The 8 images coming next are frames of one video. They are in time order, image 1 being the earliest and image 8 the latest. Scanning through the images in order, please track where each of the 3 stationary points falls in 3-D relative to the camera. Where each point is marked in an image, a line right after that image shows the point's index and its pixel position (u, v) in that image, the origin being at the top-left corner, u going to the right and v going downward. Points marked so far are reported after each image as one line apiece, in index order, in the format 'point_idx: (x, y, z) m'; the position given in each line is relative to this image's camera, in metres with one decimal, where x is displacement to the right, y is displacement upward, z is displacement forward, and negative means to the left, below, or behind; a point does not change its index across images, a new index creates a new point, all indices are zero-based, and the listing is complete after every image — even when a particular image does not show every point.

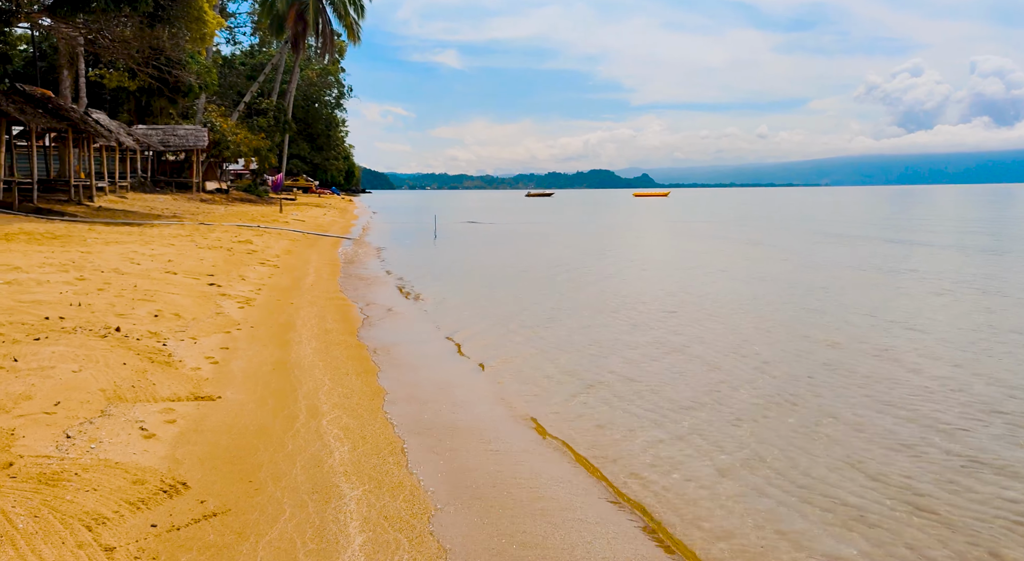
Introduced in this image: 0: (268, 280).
0: (-4.1, 0.0, +11.6) m
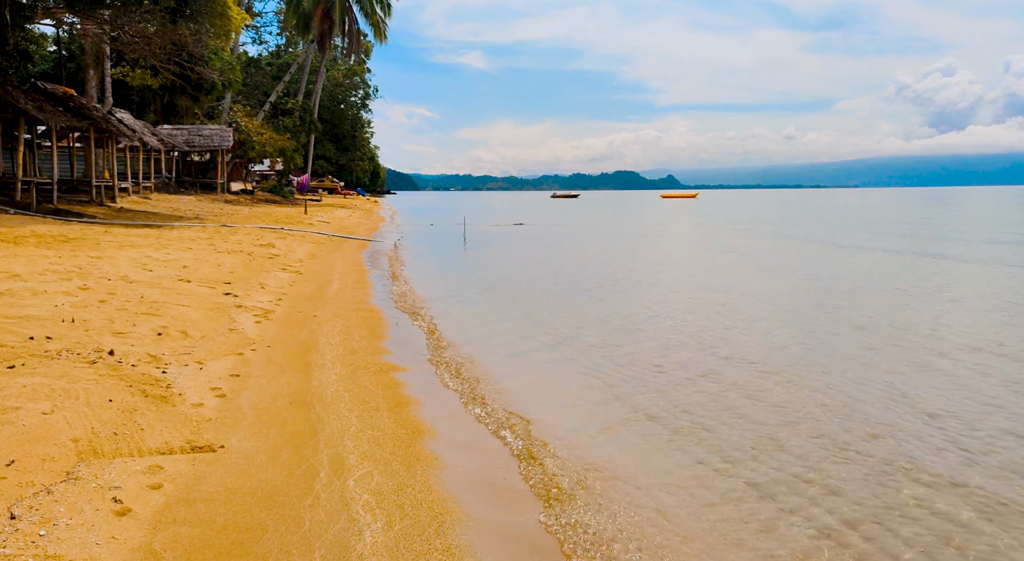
0: (-3.5, -0.1, +10.7) m
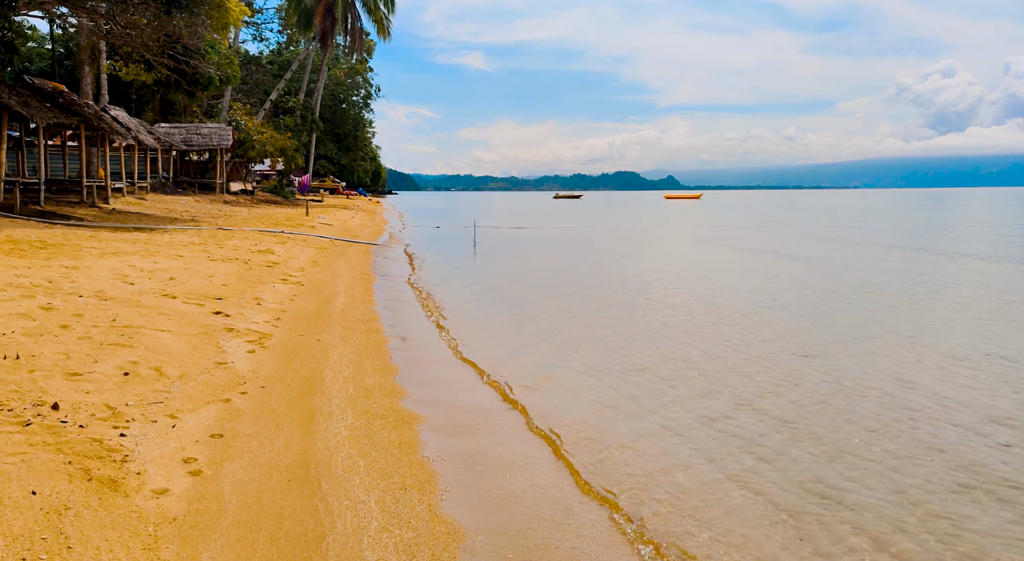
0: (-3.1, -0.3, +9.4) m
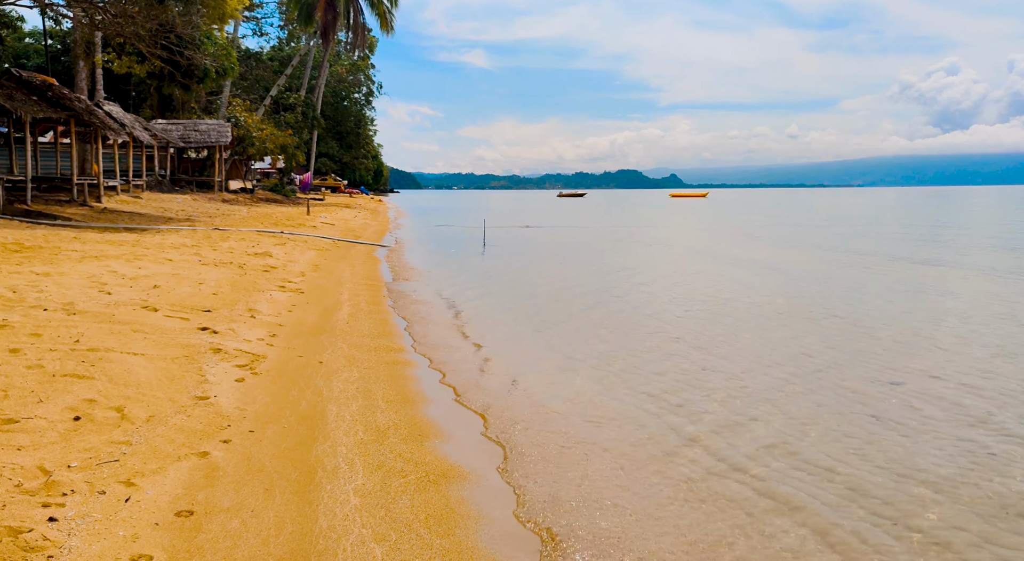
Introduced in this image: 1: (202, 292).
0: (-2.7, -0.4, +8.3) m
1: (-4.1, -0.2, +9.0) m
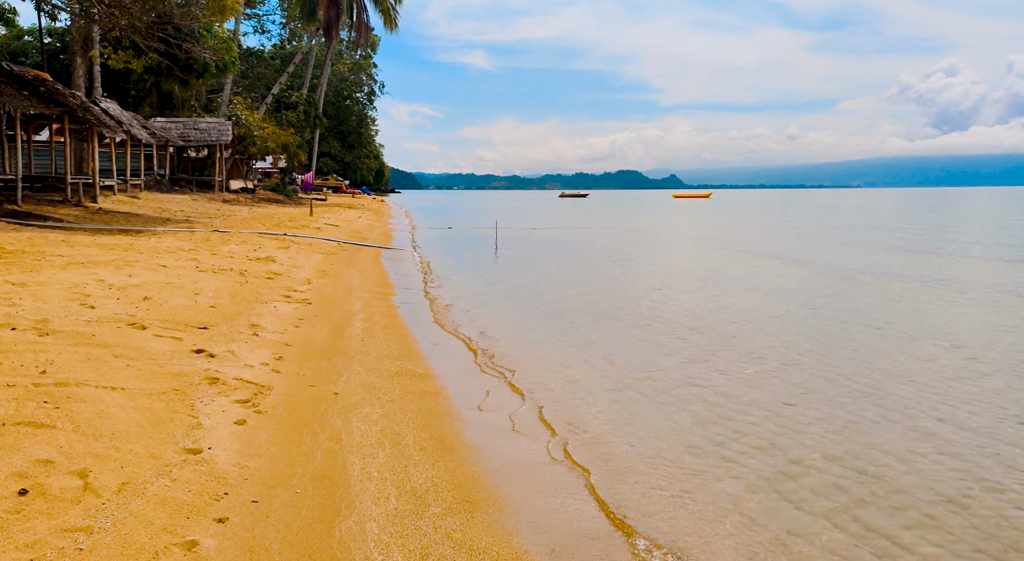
0: (-2.3, -0.6, +7.4) m
1: (-3.7, -0.3, +8.0) m
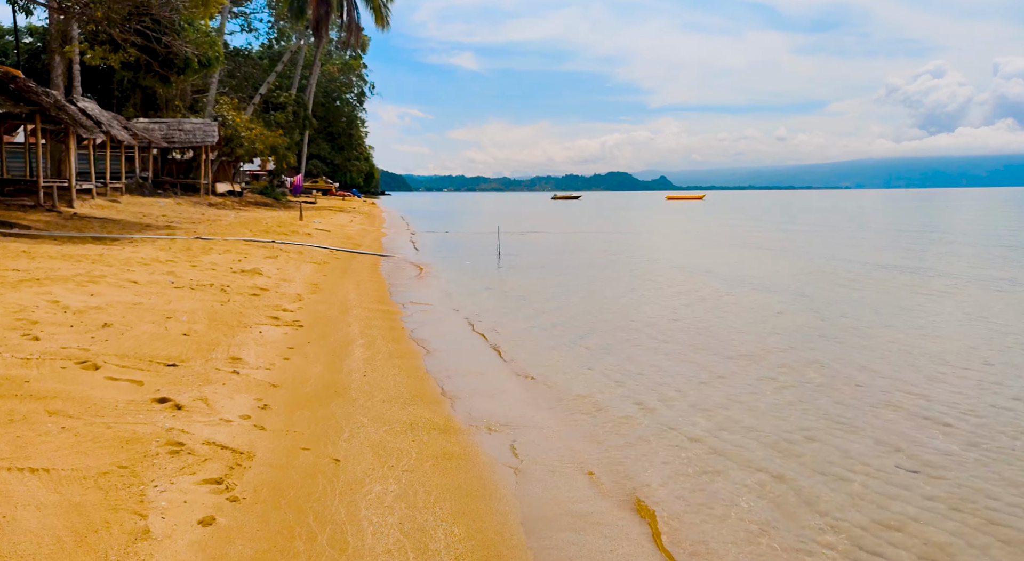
0: (-2.0, -0.8, +6.1) m
1: (-3.4, -0.5, +6.8) m
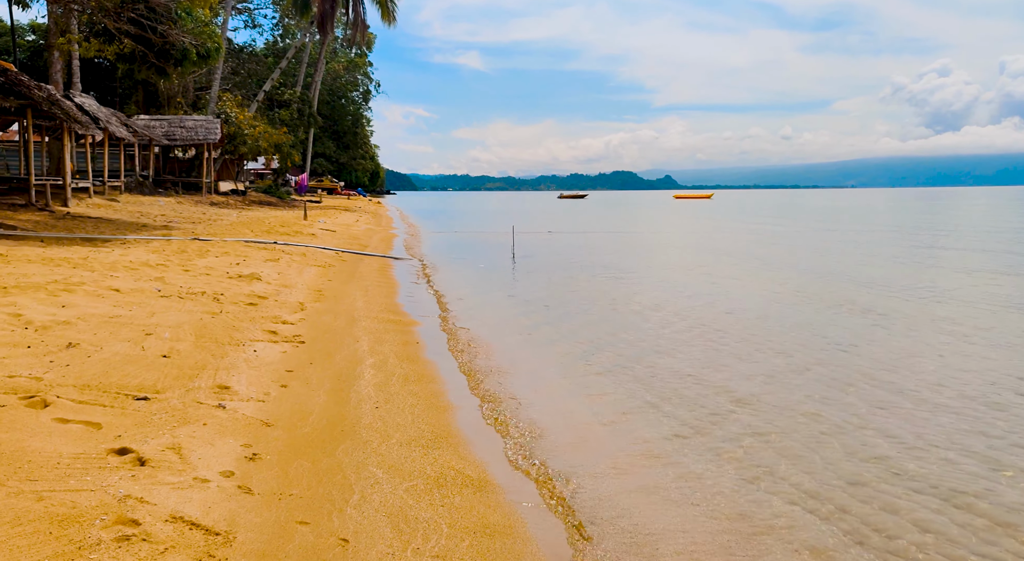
0: (-1.7, -0.9, +5.1) m
1: (-3.1, -0.6, +5.7) m
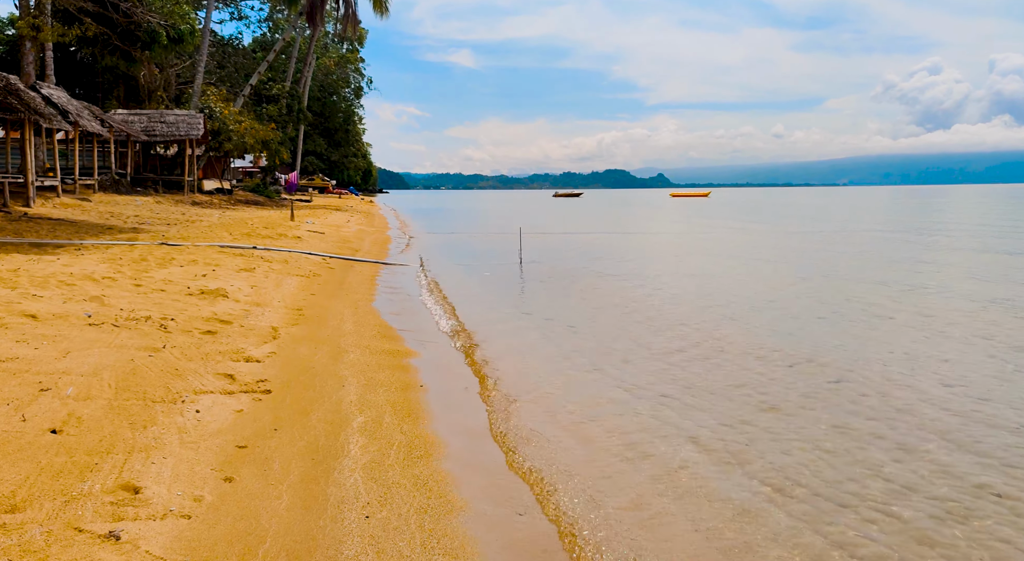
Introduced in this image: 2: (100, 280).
0: (-1.4, -1.1, +3.2) m
1: (-2.8, -0.8, +3.9) m
2: (-5.4, 0.0, +9.0) m
